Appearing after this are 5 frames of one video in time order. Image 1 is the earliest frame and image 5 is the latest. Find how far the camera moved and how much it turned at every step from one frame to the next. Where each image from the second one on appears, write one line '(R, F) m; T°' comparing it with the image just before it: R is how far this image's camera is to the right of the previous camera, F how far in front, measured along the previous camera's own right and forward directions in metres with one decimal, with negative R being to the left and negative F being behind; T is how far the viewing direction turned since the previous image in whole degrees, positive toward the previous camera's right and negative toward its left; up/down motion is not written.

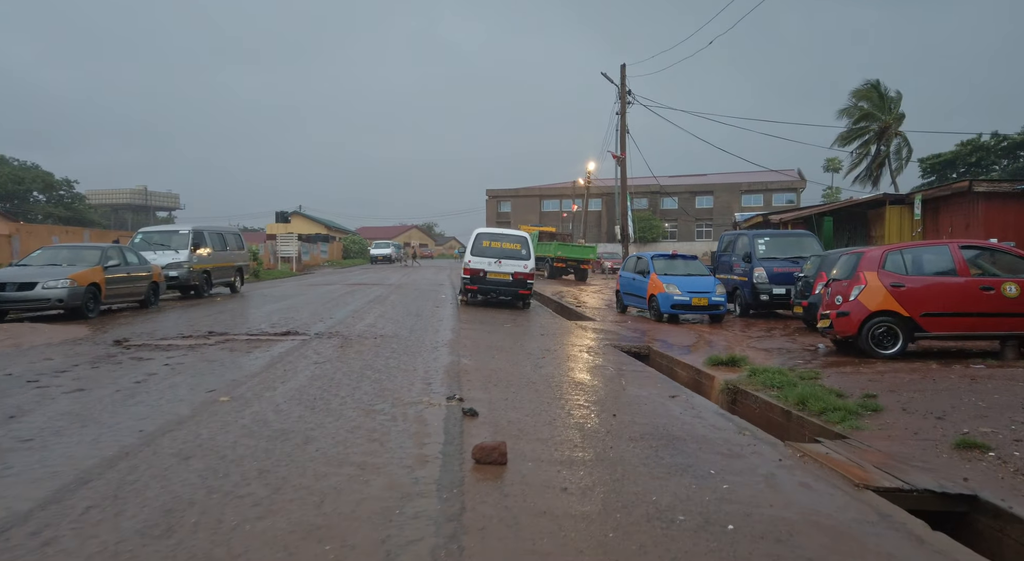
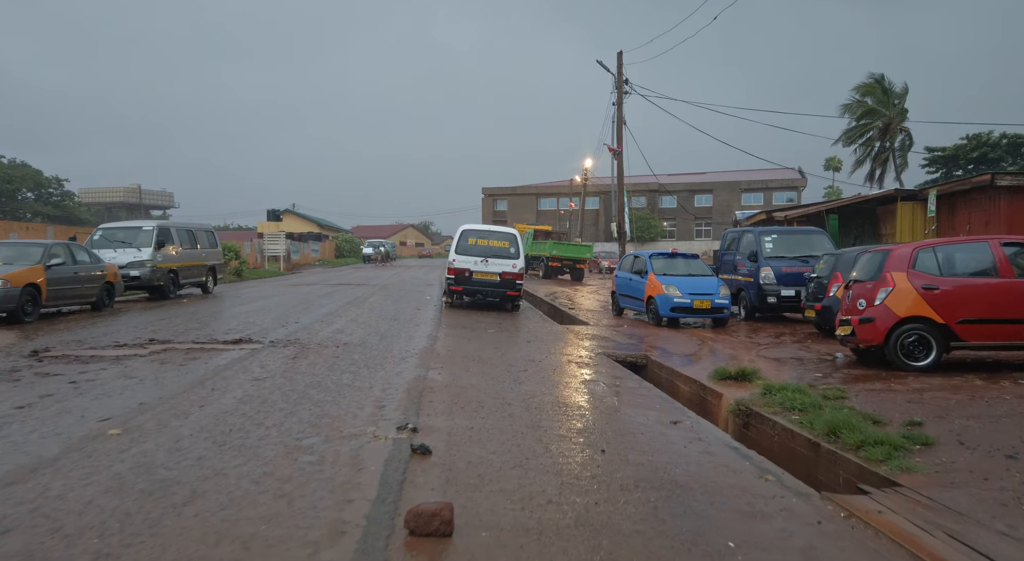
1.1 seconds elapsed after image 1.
(+0.2, +1.0) m; 0°
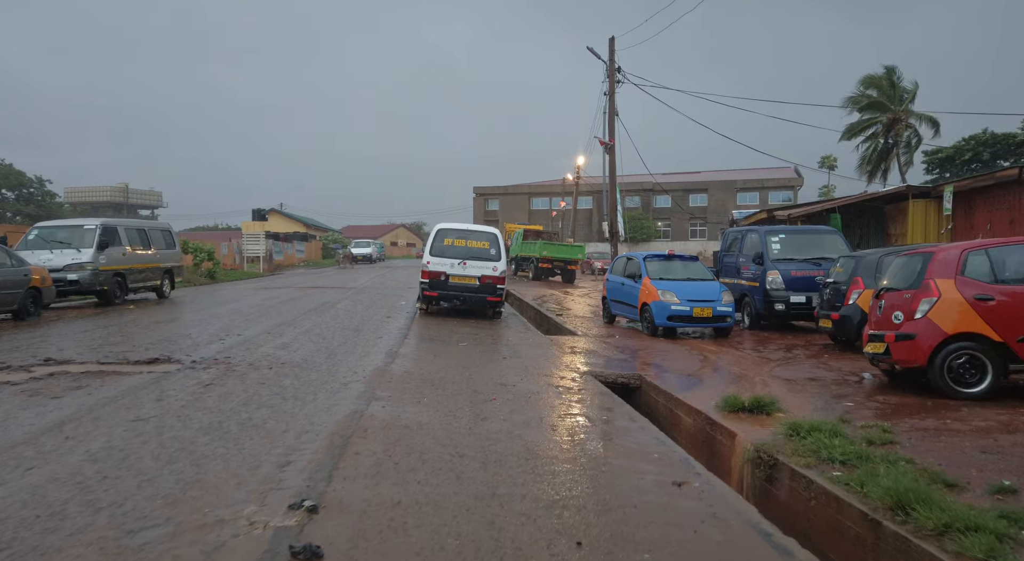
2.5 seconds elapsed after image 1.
(+0.3, +1.3) m; +1°
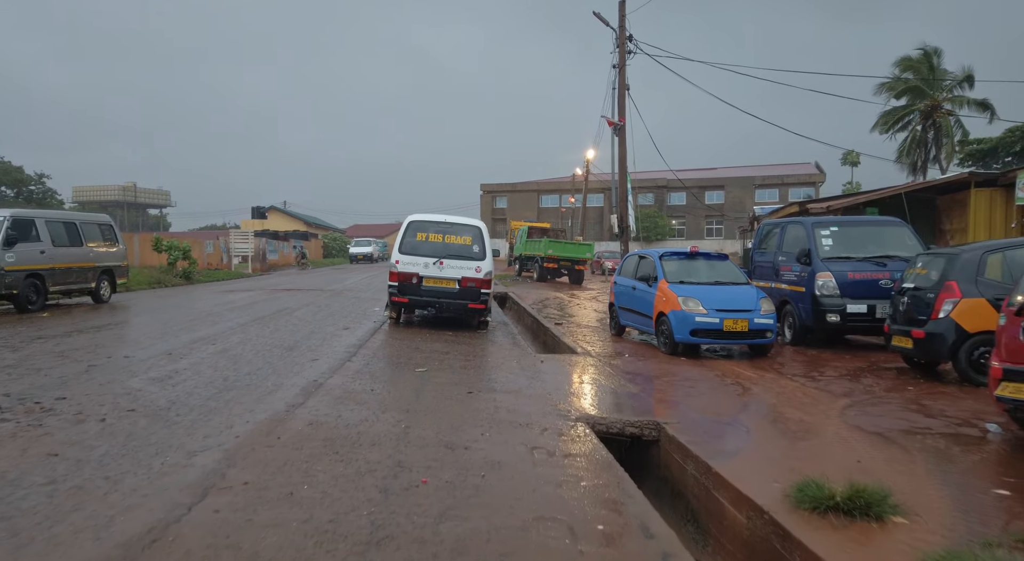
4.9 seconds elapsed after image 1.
(+0.4, +2.3) m; -1°
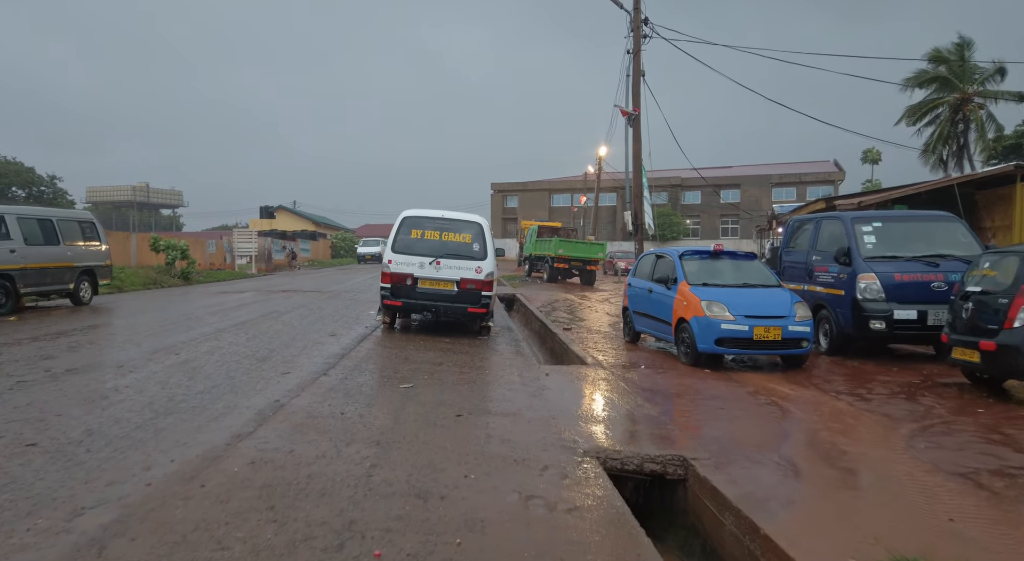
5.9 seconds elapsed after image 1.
(+0.1, +0.9) m; -1°
